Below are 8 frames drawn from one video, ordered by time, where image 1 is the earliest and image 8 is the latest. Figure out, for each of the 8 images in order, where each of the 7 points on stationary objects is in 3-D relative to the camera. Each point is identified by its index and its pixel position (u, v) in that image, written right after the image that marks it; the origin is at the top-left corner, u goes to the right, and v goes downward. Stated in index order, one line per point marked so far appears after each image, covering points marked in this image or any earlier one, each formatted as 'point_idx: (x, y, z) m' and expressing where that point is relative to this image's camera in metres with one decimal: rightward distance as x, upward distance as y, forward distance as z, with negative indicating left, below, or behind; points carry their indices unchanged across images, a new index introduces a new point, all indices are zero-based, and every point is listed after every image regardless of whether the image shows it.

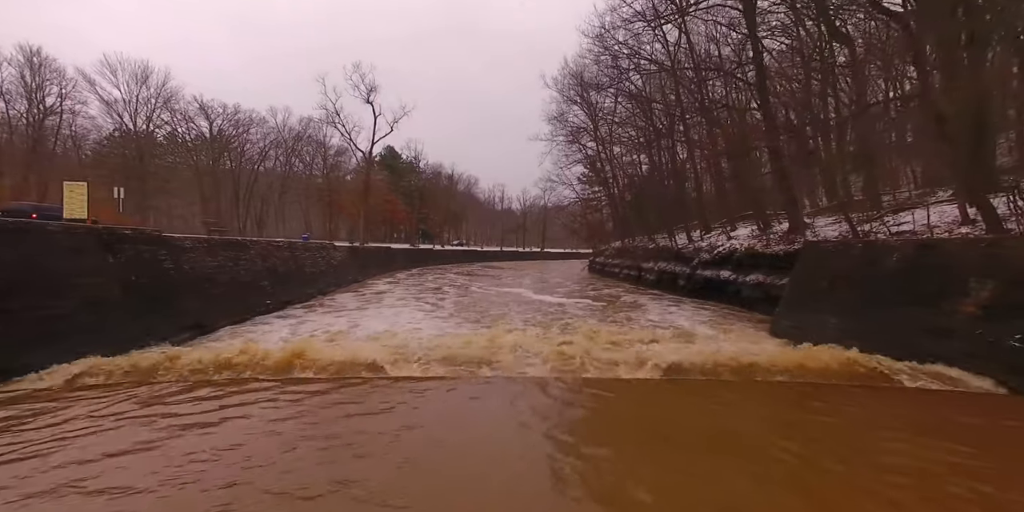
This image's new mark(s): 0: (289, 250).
0: (-6.2, +0.1, +14.0) m
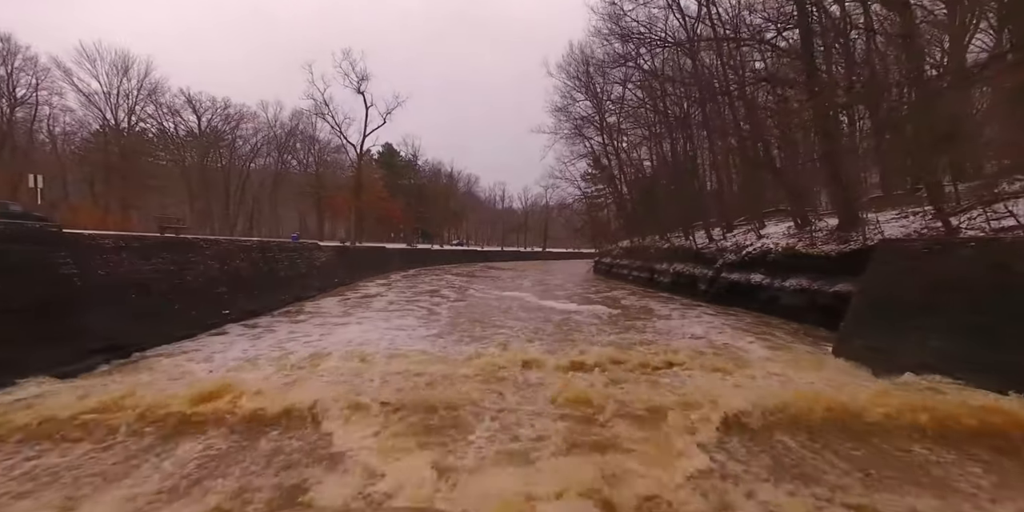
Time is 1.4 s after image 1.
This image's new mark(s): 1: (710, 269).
0: (-6.2, +0.1, +12.4) m
1: (+5.9, -0.4, +14.8) m
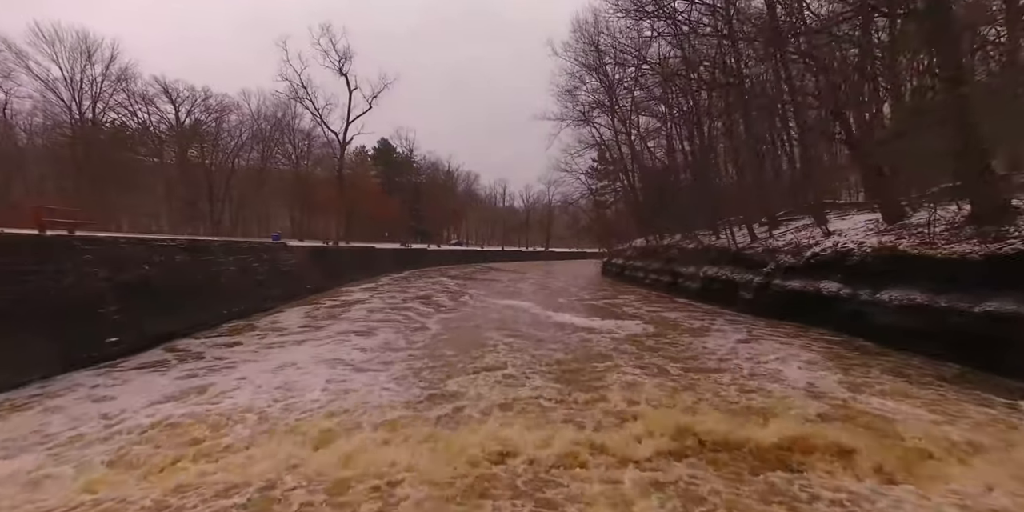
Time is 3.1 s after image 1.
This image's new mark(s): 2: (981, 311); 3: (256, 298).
0: (-6.1, 0.0, +9.7) m
1: (+6.0, -0.5, +12.1) m
2: (+5.7, -0.7, +6.1) m
3: (-6.4, -1.0, +12.3) m
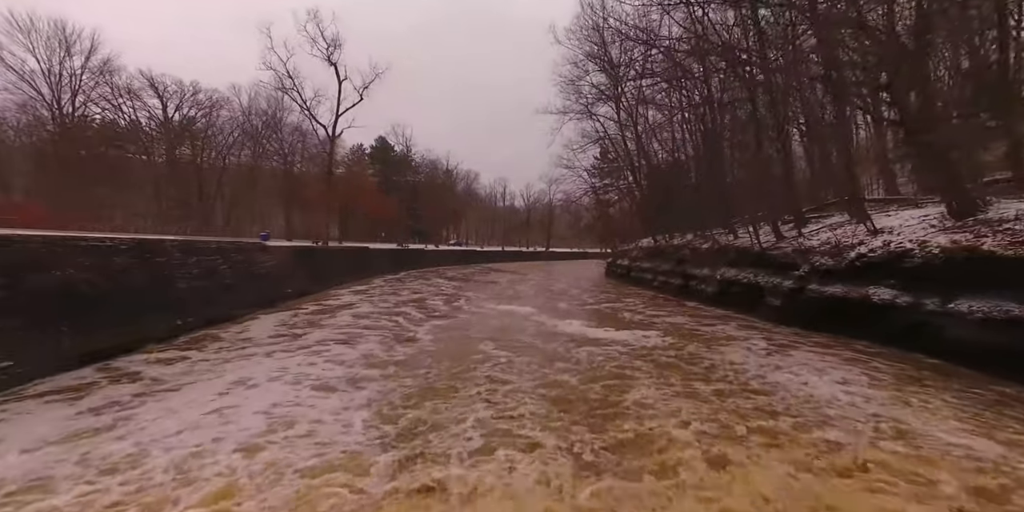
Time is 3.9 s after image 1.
0: (-6.2, 0.0, +8.4) m
1: (+5.9, -0.5, +10.7) m
2: (+5.7, -0.7, +4.7) m
3: (-6.4, -1.1, +11.0) m
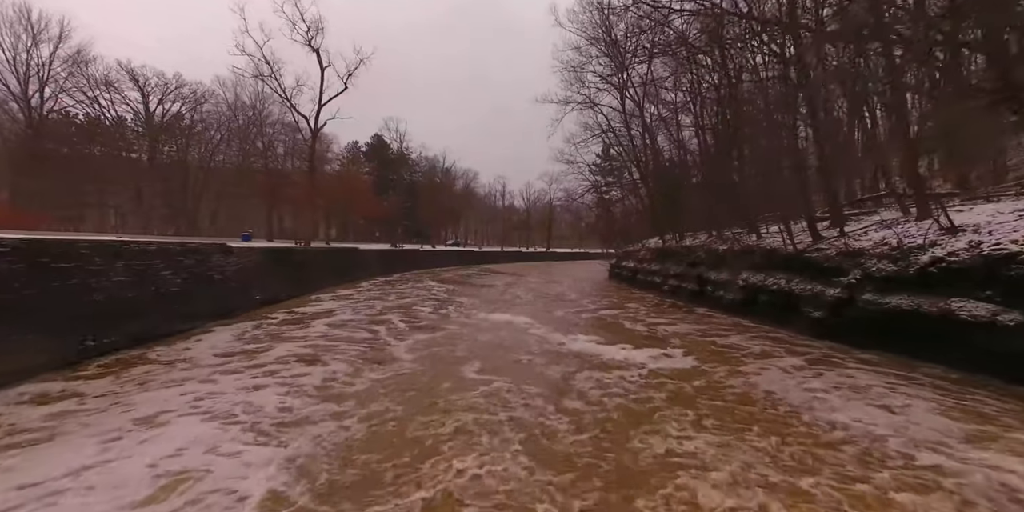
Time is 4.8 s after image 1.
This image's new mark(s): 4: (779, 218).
0: (-6.3, 0.0, +6.7) m
1: (+5.8, -0.5, +9.0) m
2: (+5.5, -0.8, +3.0) m
3: (-6.5, -1.1, +9.3) m
4: (+7.8, +1.1, +14.6) m
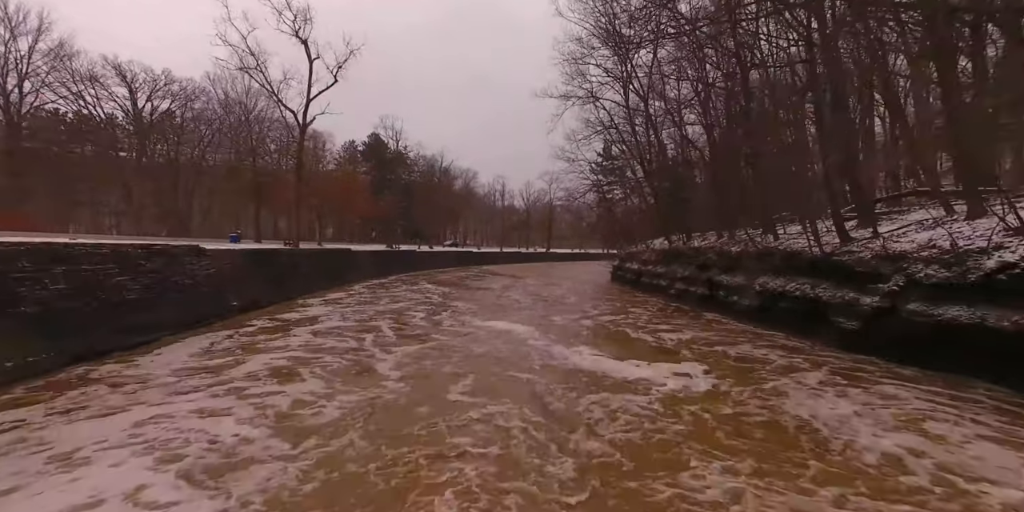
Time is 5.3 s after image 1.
0: (-6.4, -0.1, +5.7) m
1: (+5.7, -0.6, +8.0) m
2: (+5.5, -0.8, +2.0) m
3: (-6.6, -1.2, +8.3) m
4: (+7.8, +1.0, +13.6) m
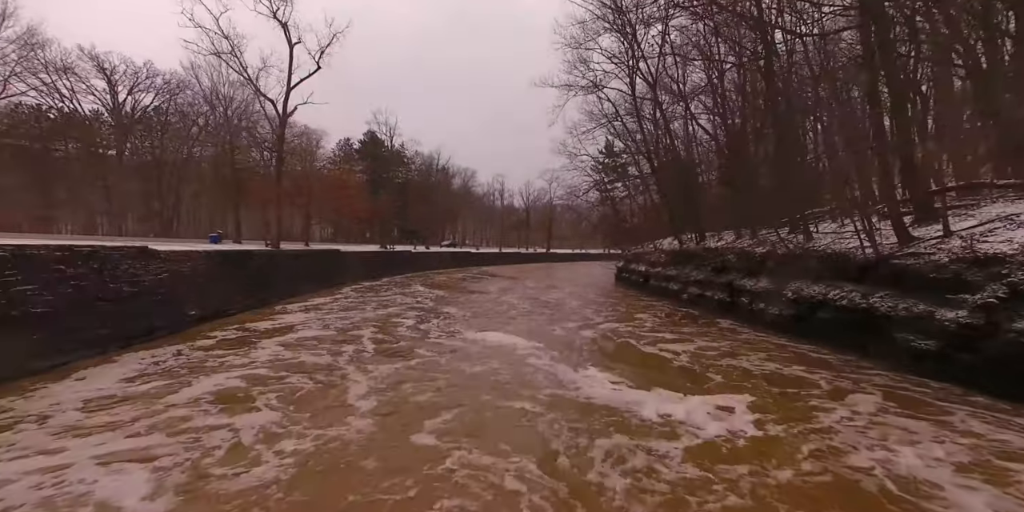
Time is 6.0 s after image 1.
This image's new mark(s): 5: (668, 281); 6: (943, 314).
0: (-6.5, -0.2, +4.1) m
1: (+5.7, -0.7, +6.5) m
2: (+5.4, -0.9, +0.5) m
3: (-6.7, -1.2, +6.8) m
4: (+7.7, +1.0, +12.1) m
5: (+5.9, -0.9, +19.1) m
6: (+5.6, -0.7, +6.4) m
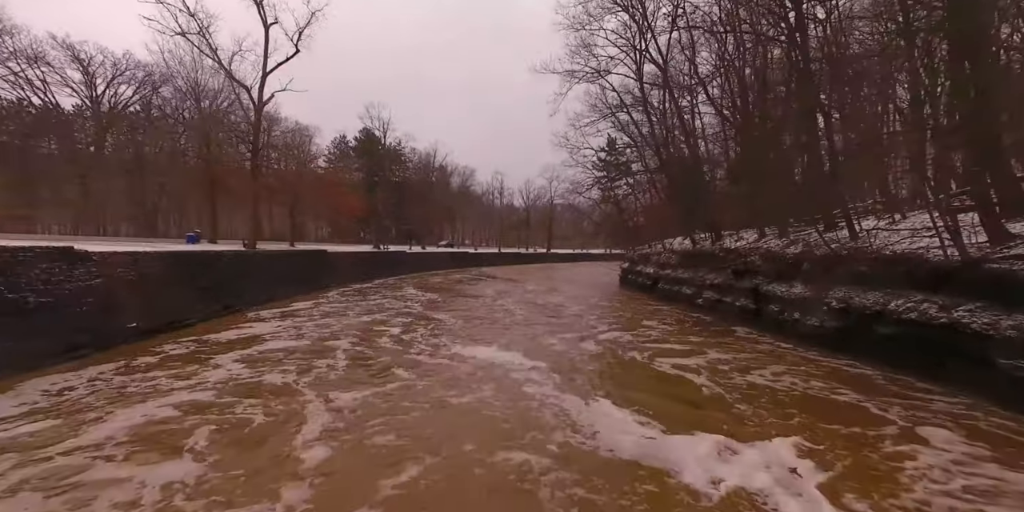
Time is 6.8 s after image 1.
0: (-6.5, -0.2, +2.5) m
1: (+5.6, -0.7, +4.8) m
2: (+5.3, -0.9, -1.2) m
3: (-6.7, -1.3, +5.1) m
4: (+7.6, +0.9, +10.4) m
5: (+5.9, -0.9, +17.5) m
6: (+5.5, -0.8, +4.8) m
